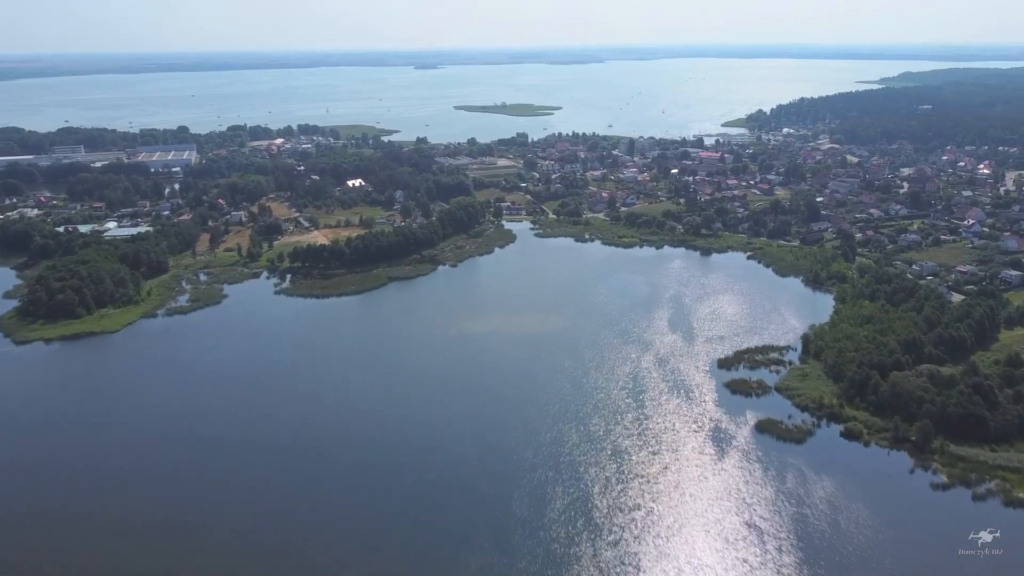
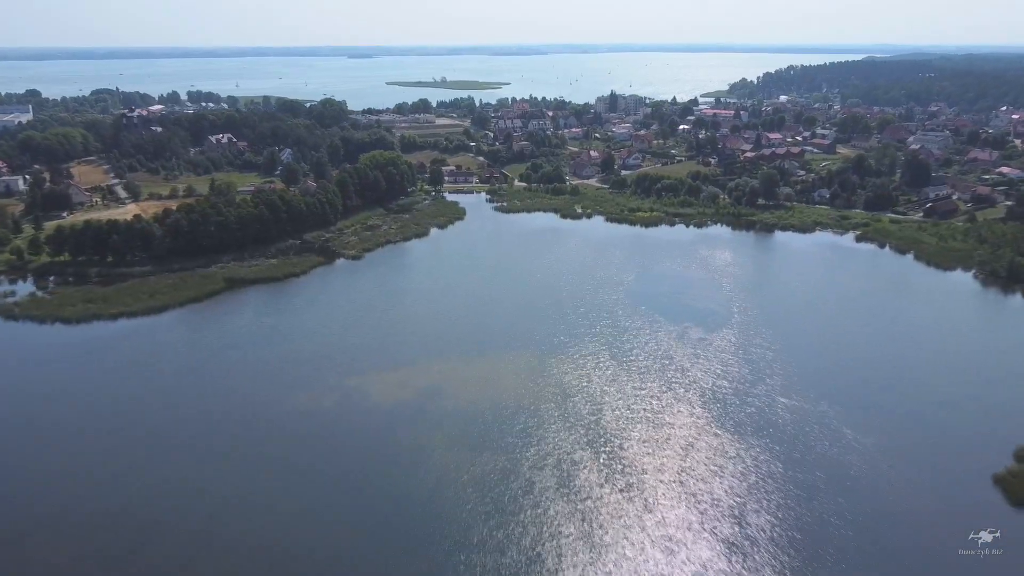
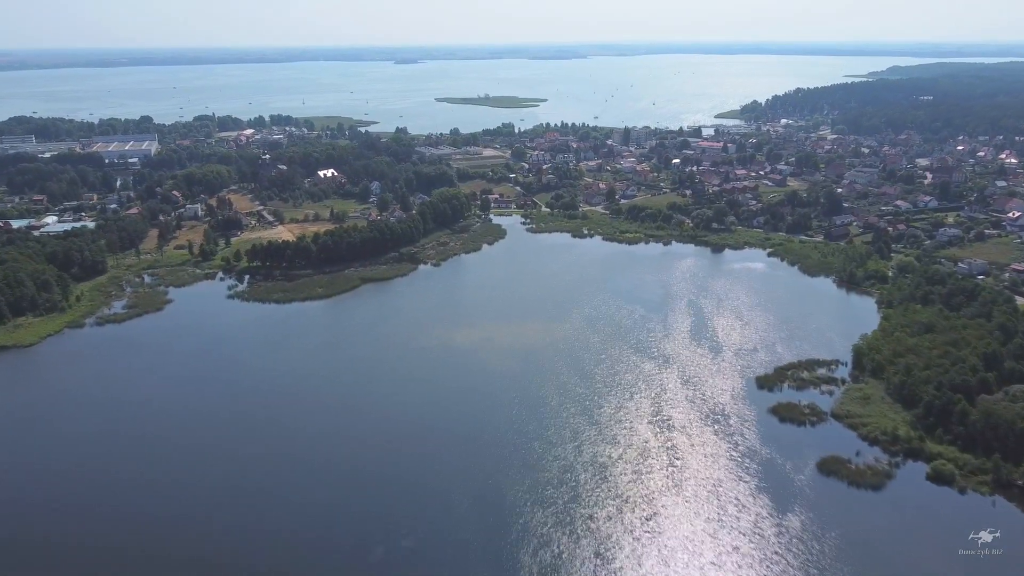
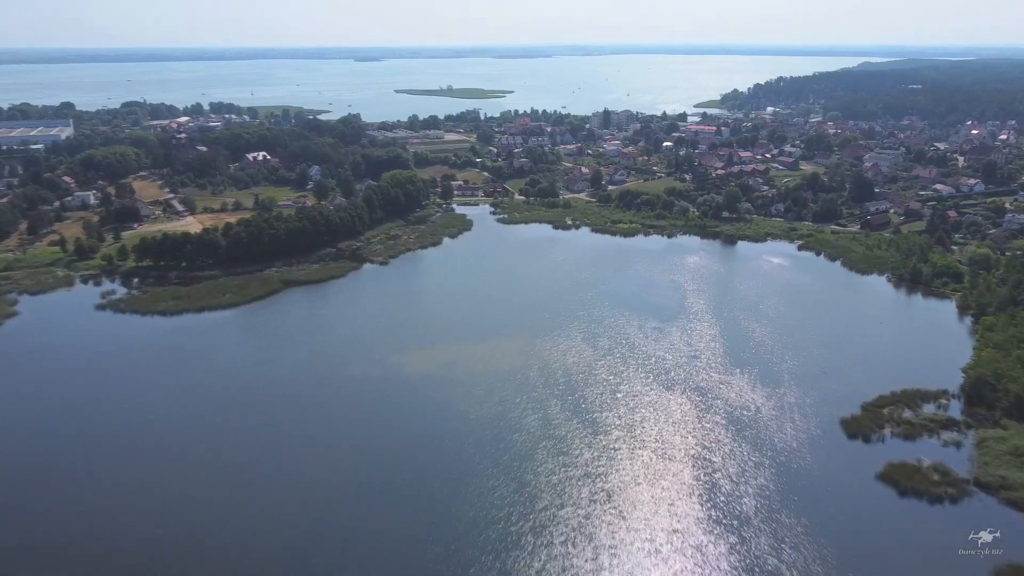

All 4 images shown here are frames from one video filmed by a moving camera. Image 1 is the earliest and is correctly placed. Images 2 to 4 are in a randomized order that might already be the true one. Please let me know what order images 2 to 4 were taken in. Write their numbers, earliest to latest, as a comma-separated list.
3, 4, 2
